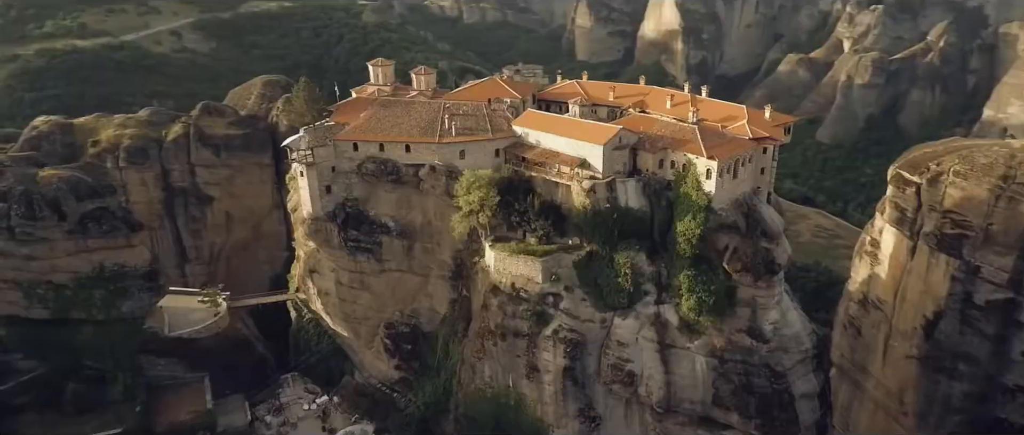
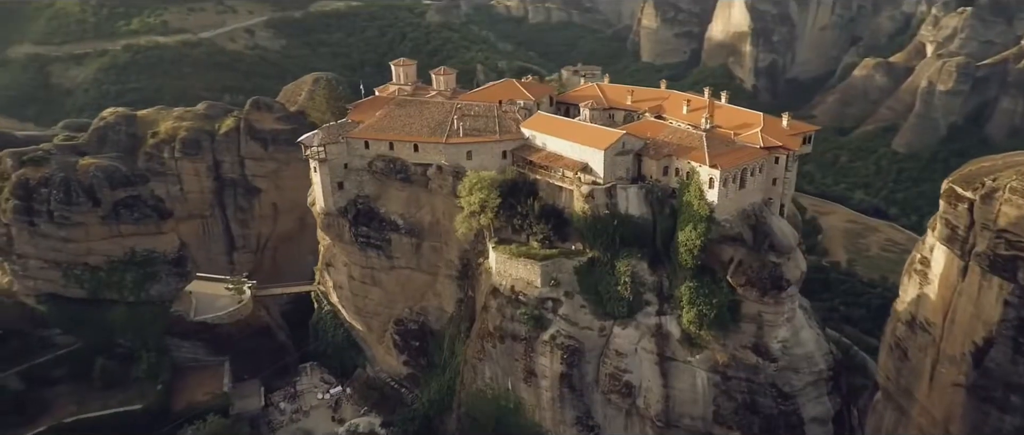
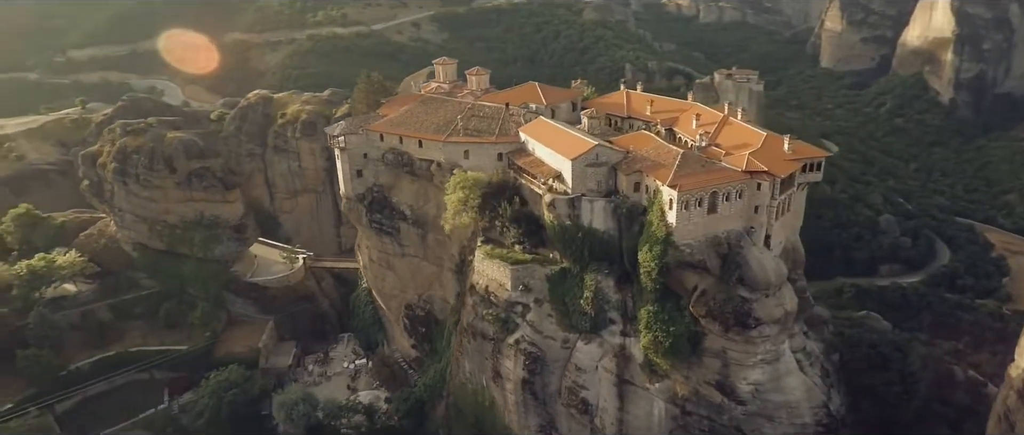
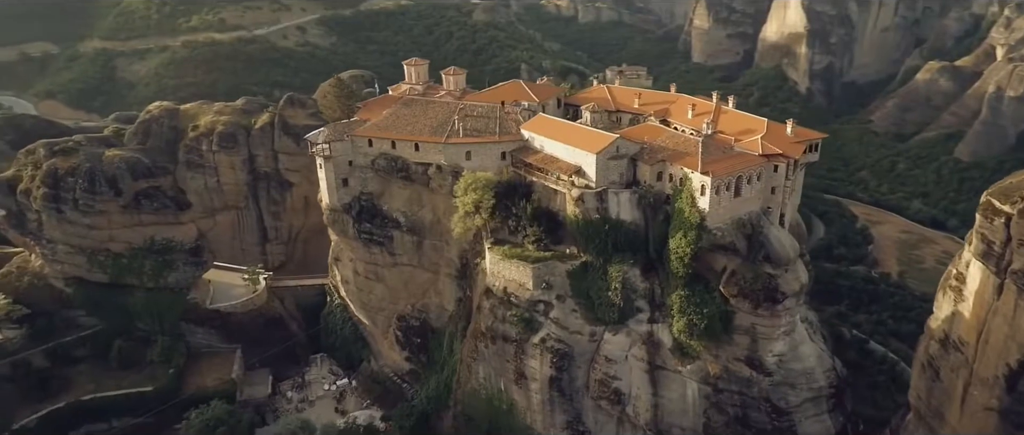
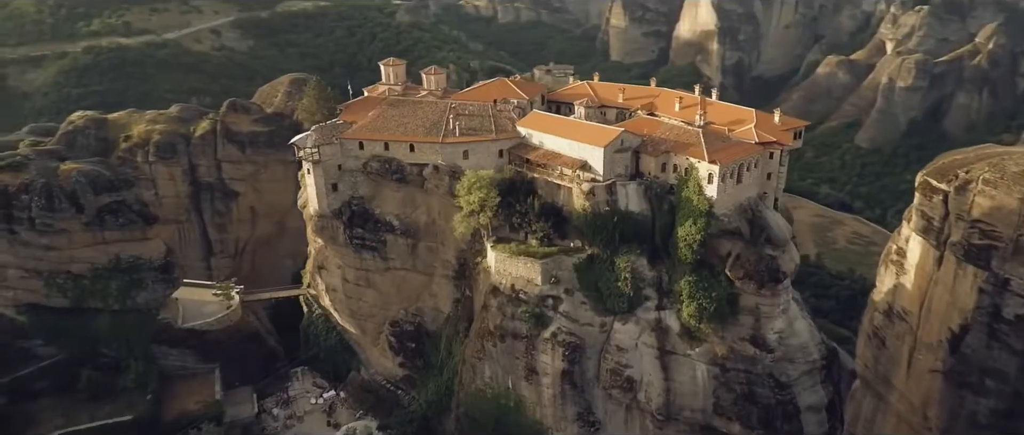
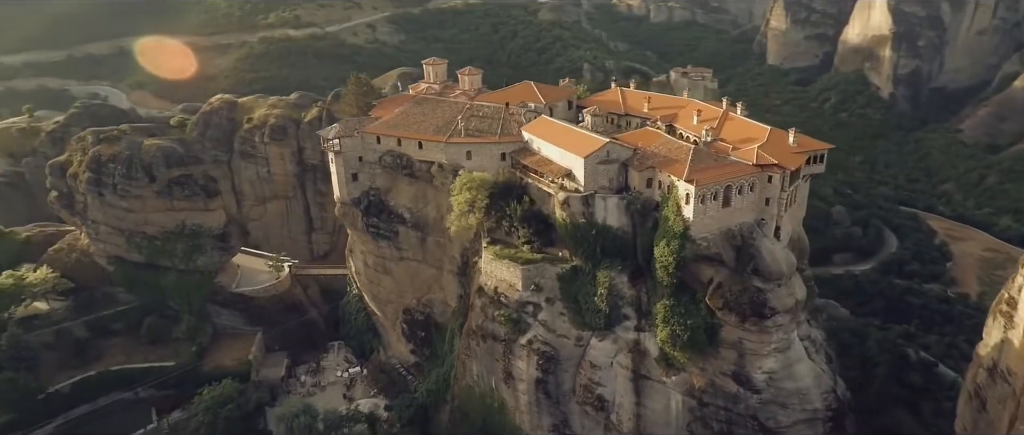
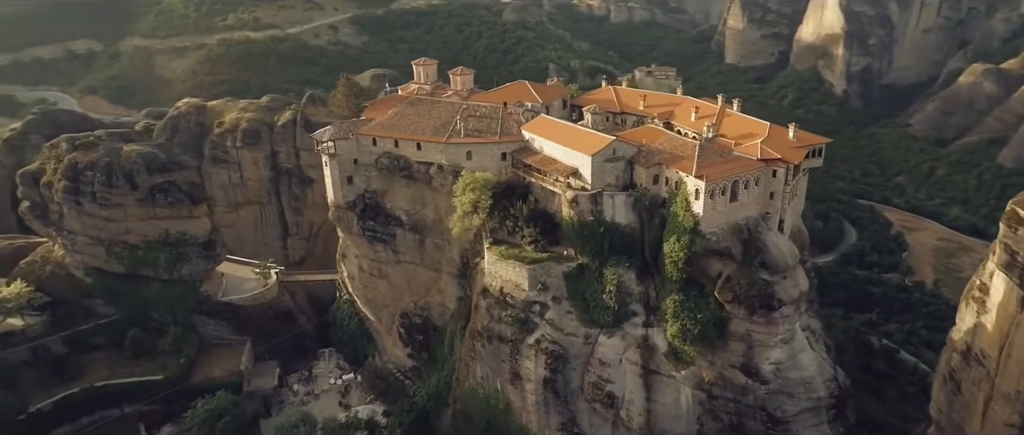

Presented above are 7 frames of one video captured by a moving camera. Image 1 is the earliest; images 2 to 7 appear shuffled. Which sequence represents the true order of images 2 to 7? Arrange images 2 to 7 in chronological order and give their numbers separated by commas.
5, 2, 4, 7, 6, 3
